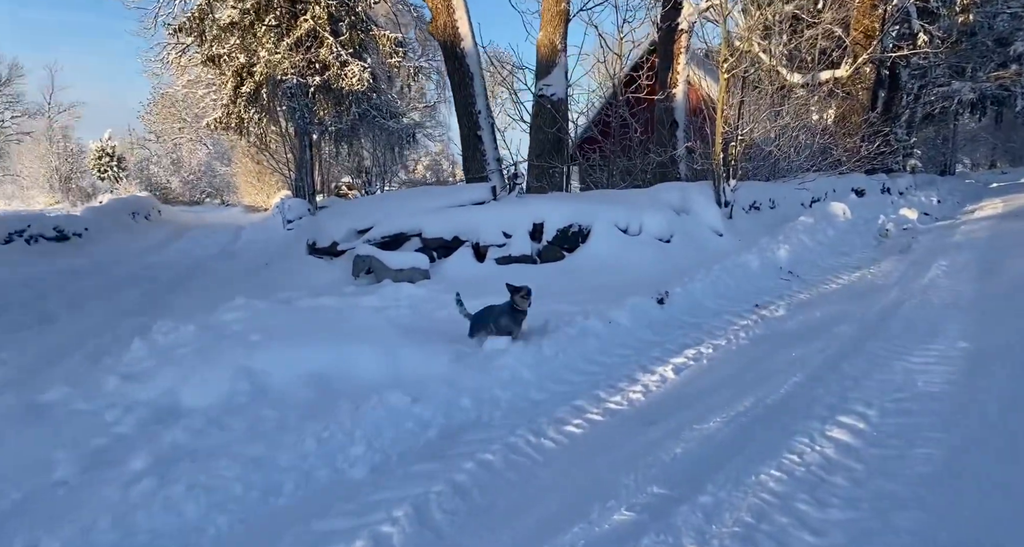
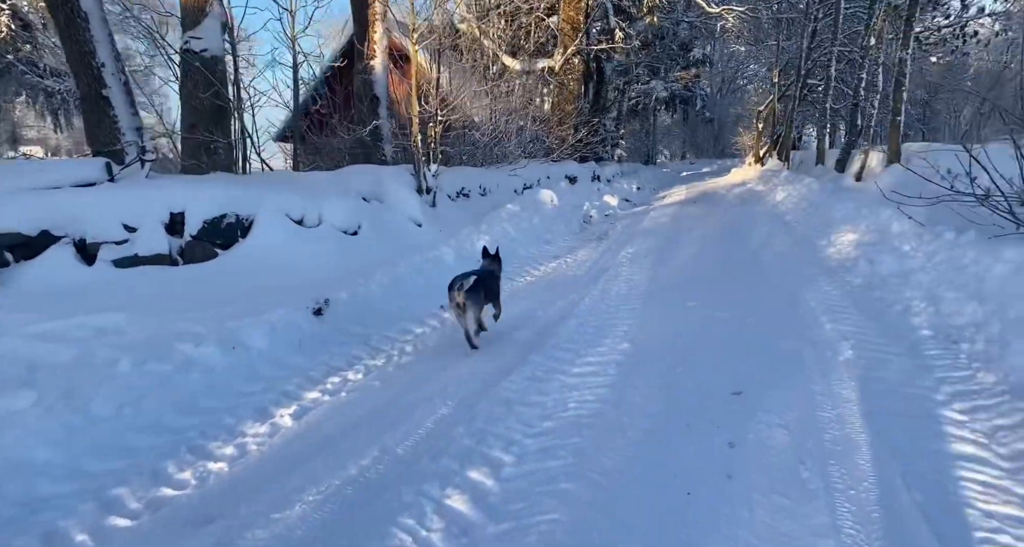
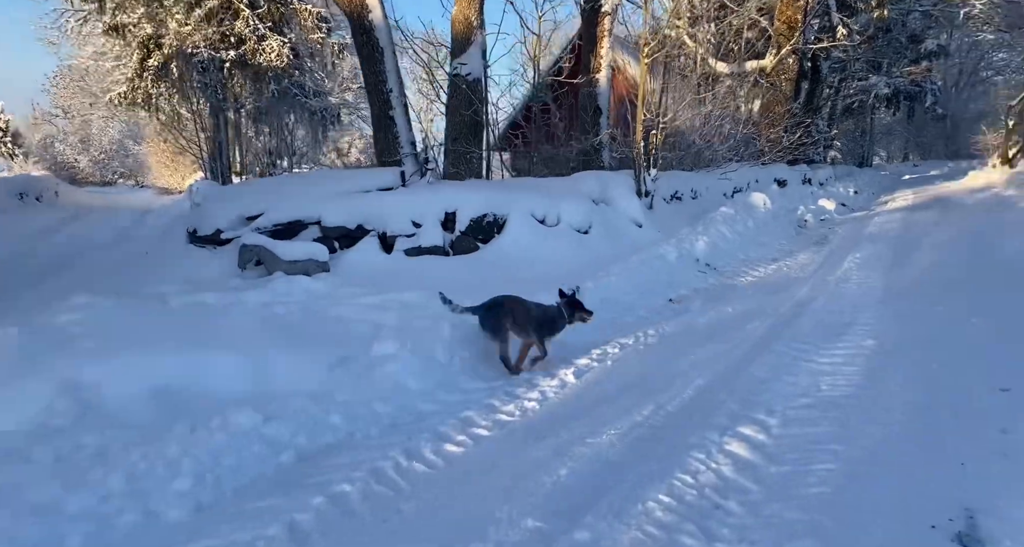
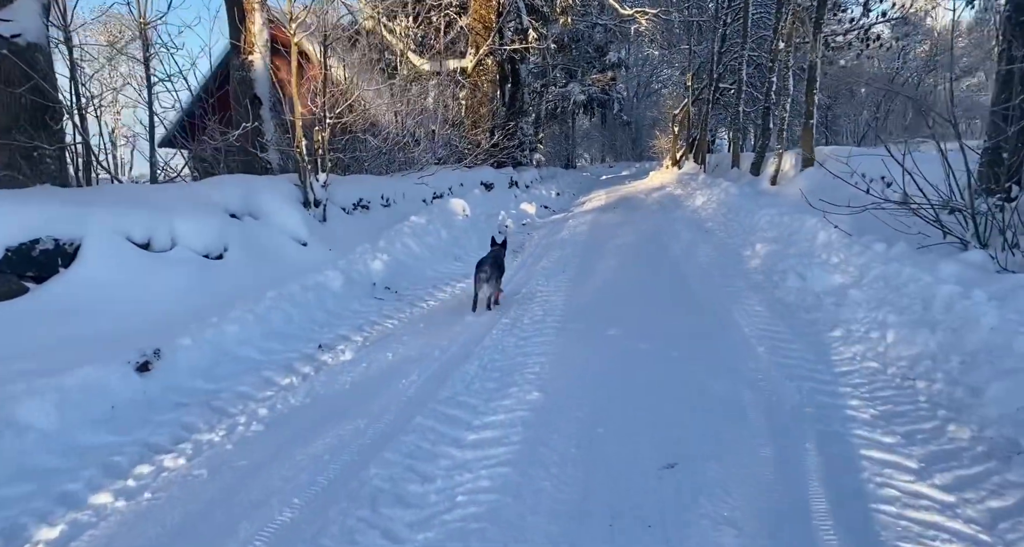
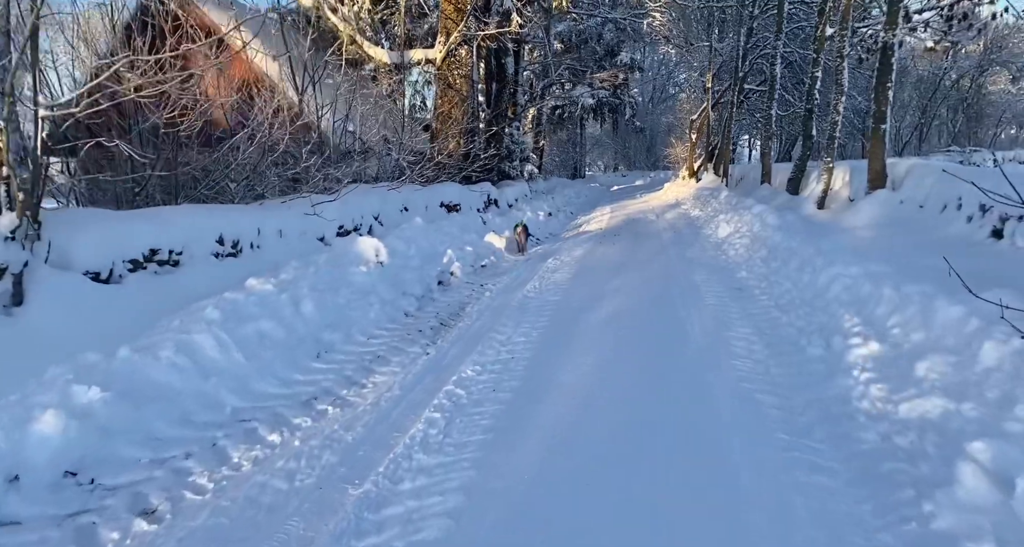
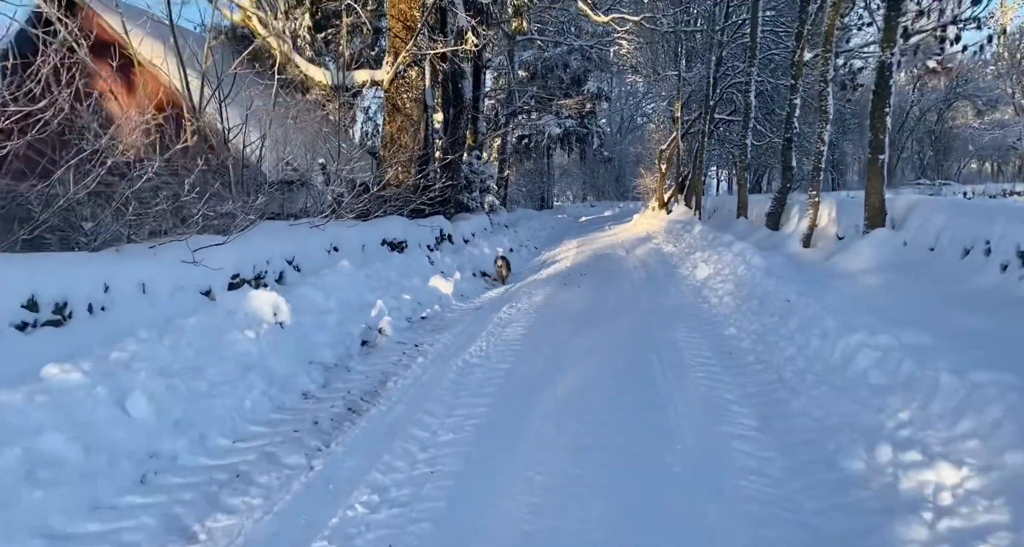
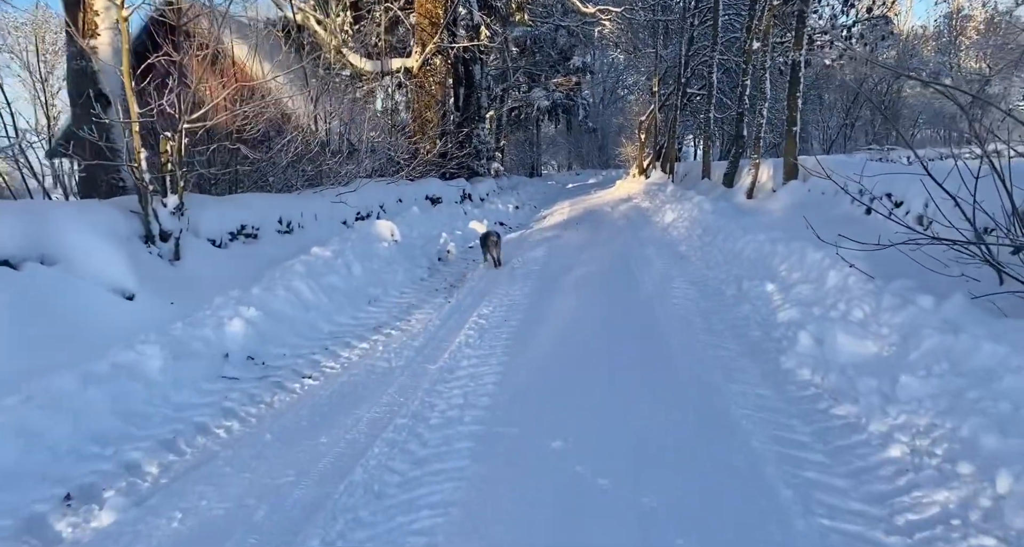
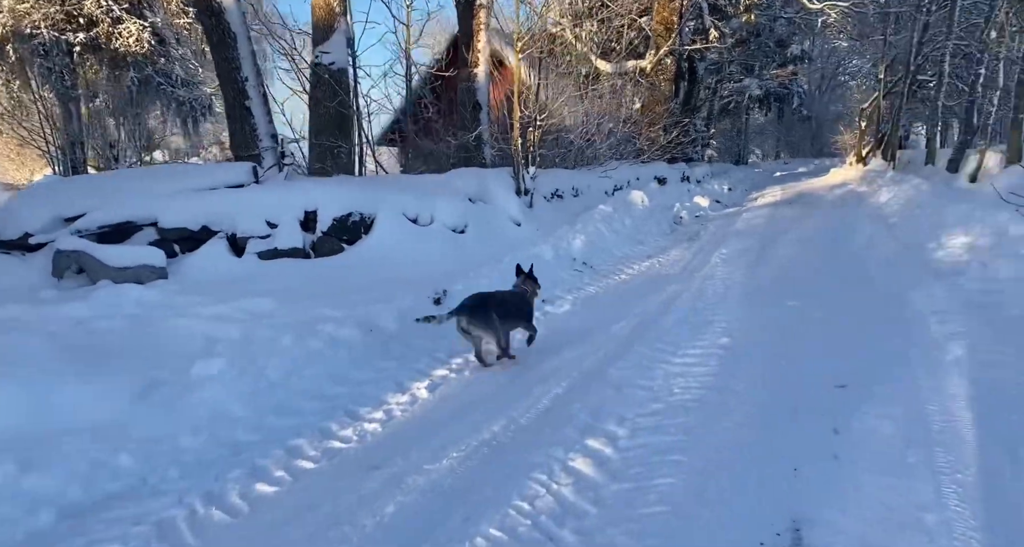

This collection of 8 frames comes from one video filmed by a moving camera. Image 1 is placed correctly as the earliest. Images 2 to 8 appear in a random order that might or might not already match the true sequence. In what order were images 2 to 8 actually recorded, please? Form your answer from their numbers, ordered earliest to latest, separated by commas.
3, 8, 2, 4, 7, 5, 6
